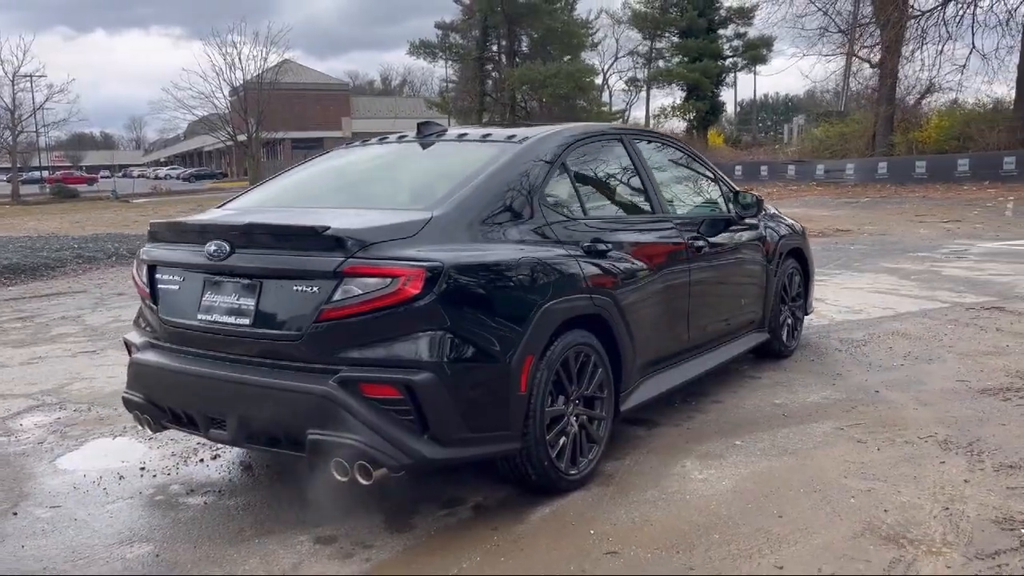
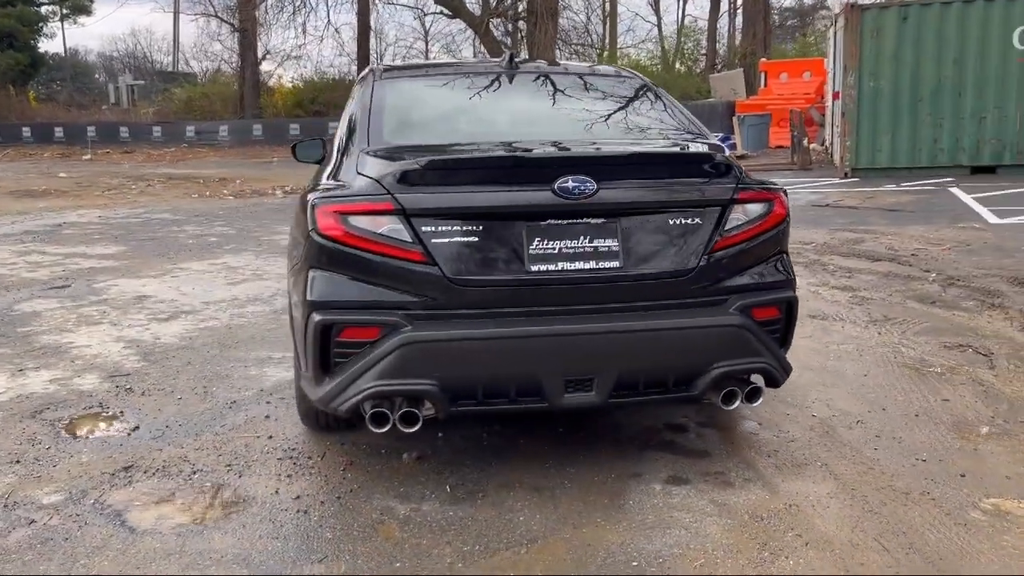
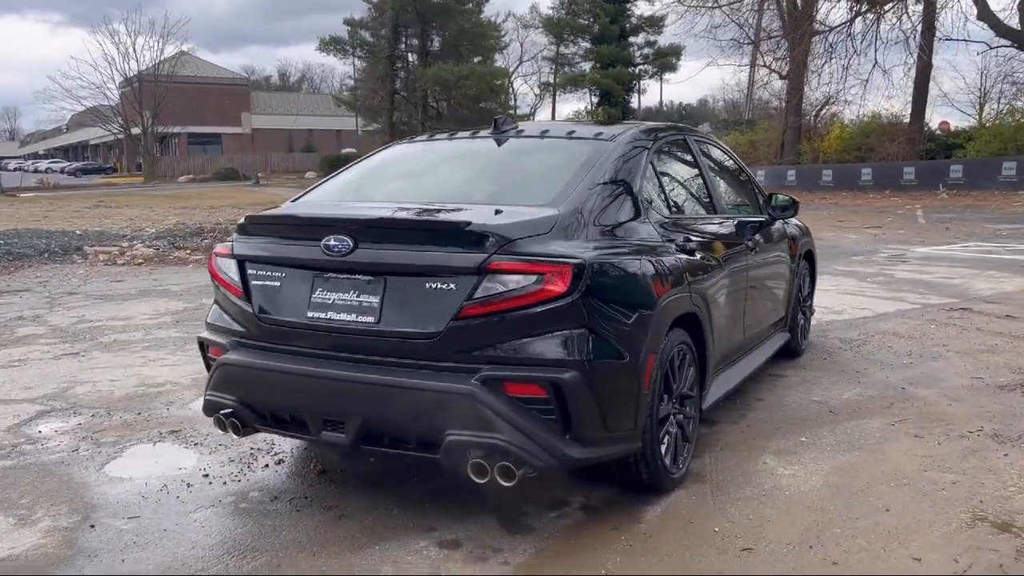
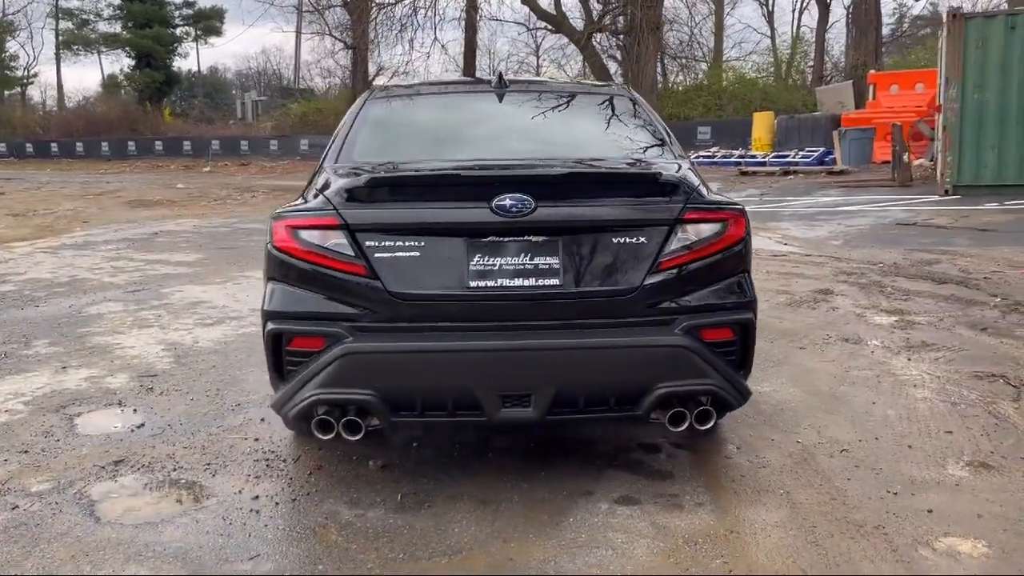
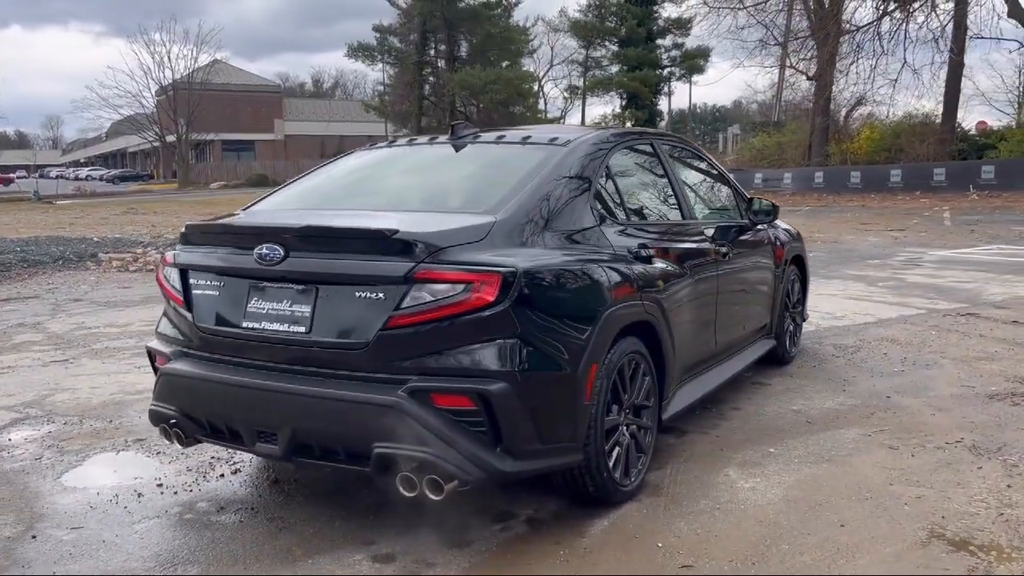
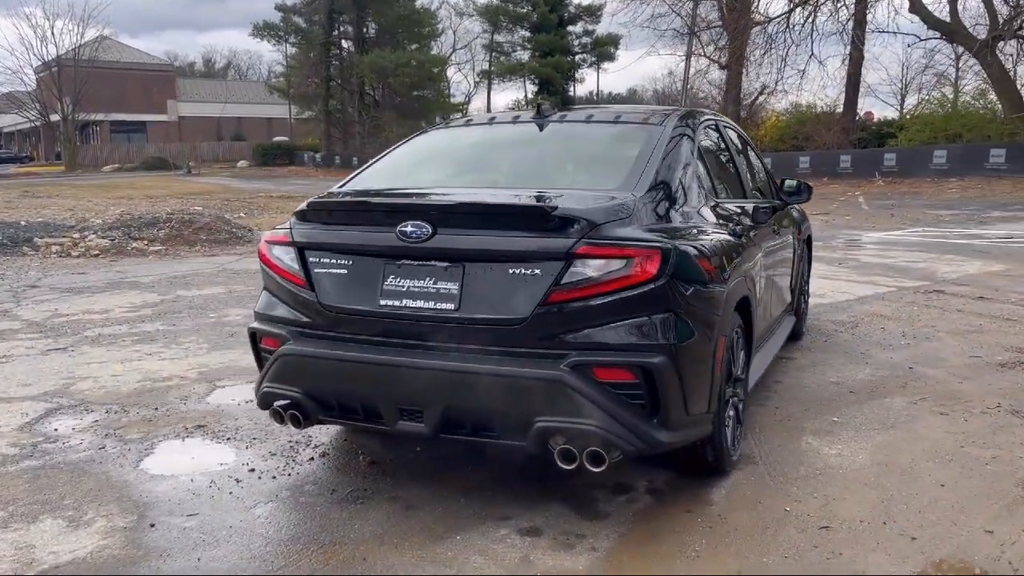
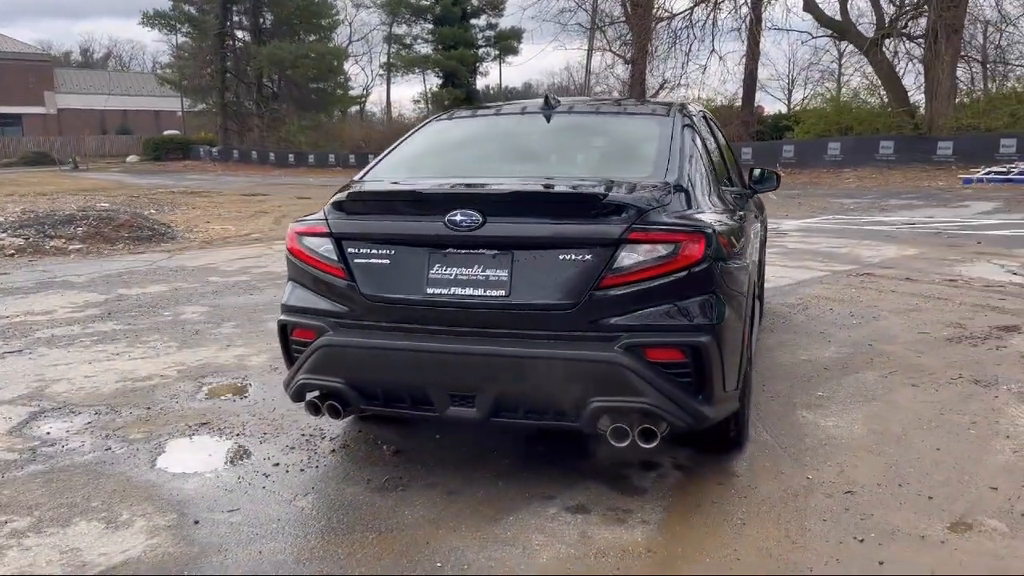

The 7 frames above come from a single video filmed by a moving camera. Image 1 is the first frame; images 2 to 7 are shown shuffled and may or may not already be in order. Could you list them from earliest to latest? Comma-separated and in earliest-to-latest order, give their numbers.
5, 3, 6, 7, 4, 2
